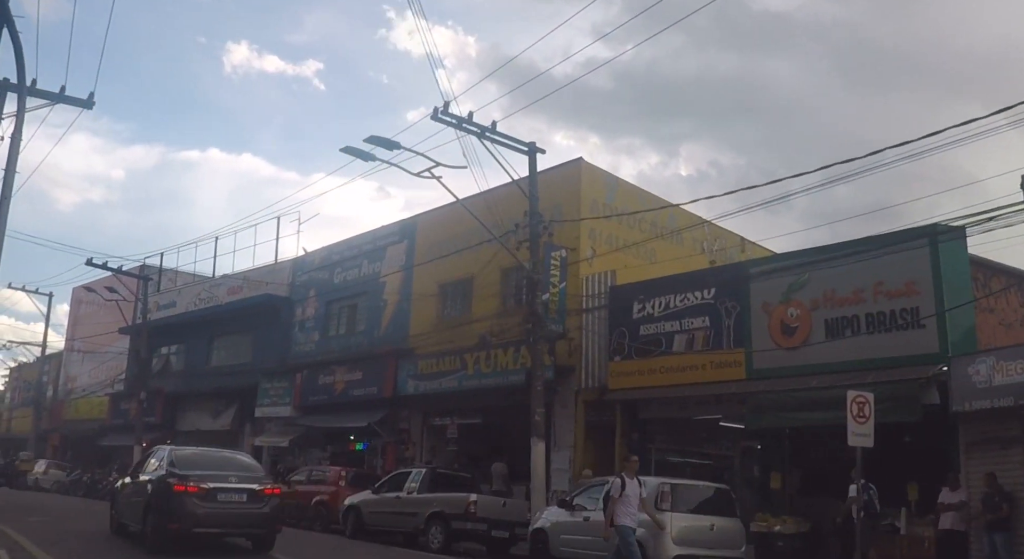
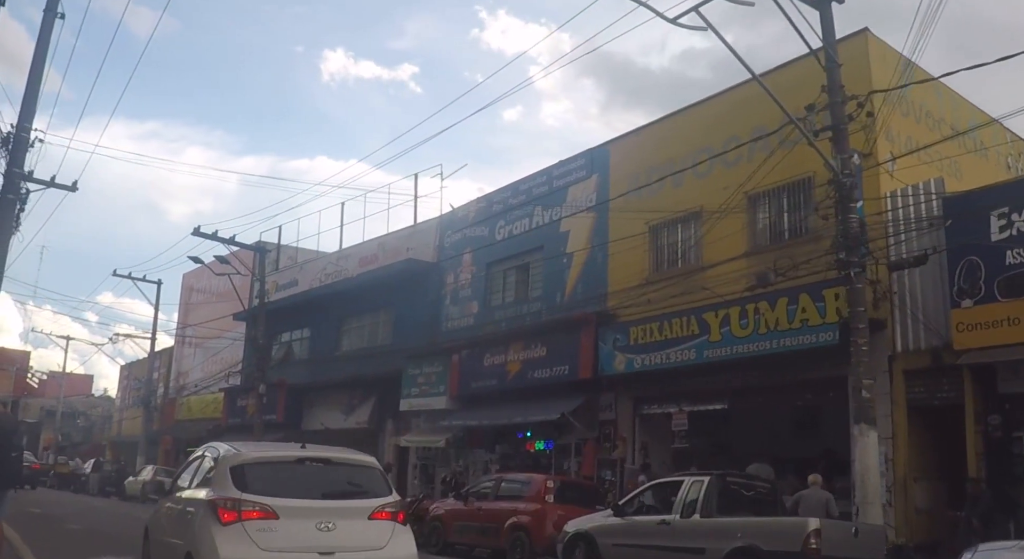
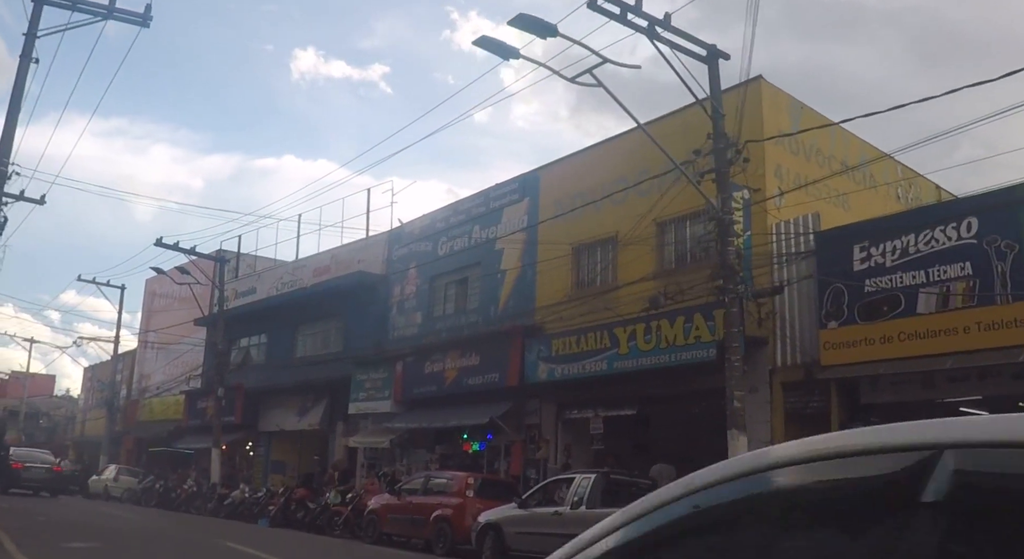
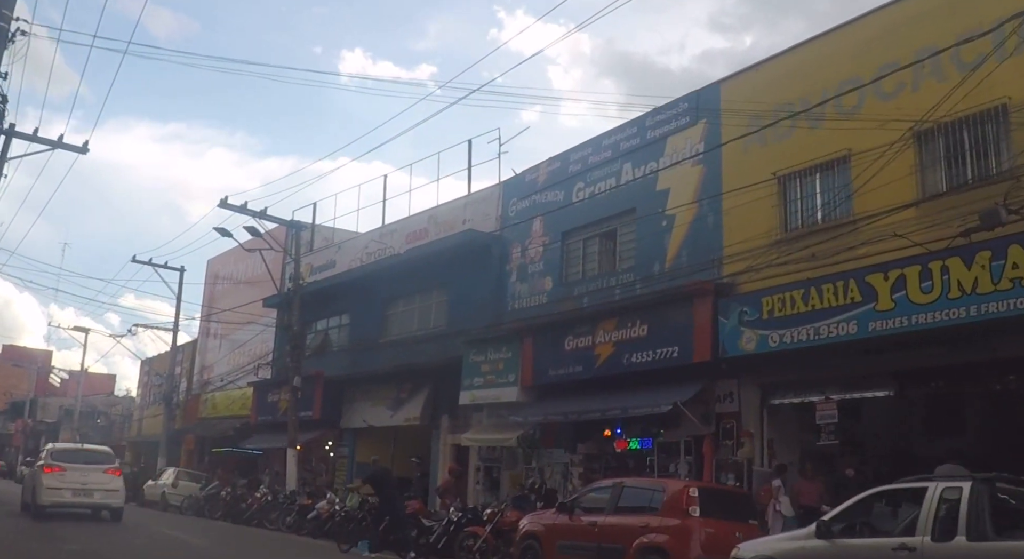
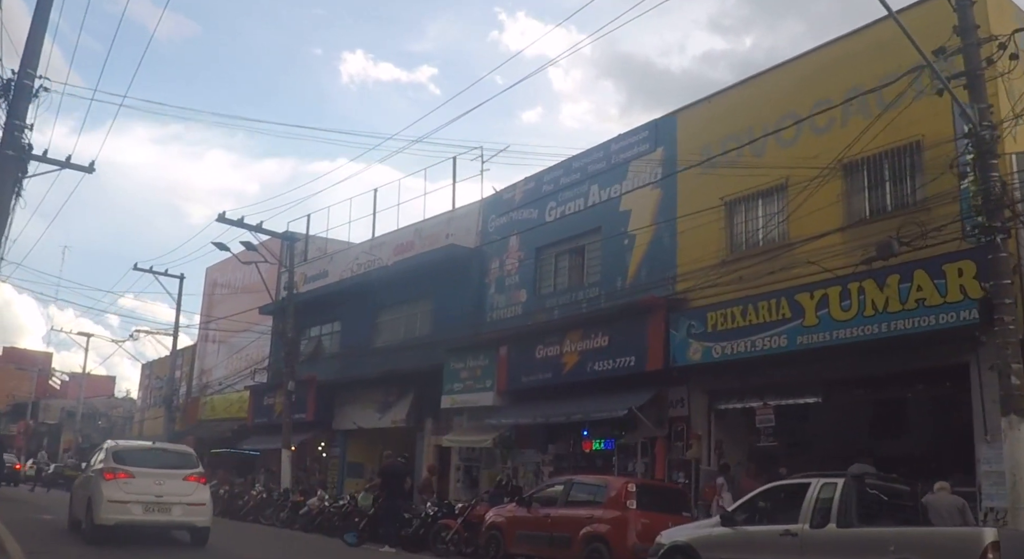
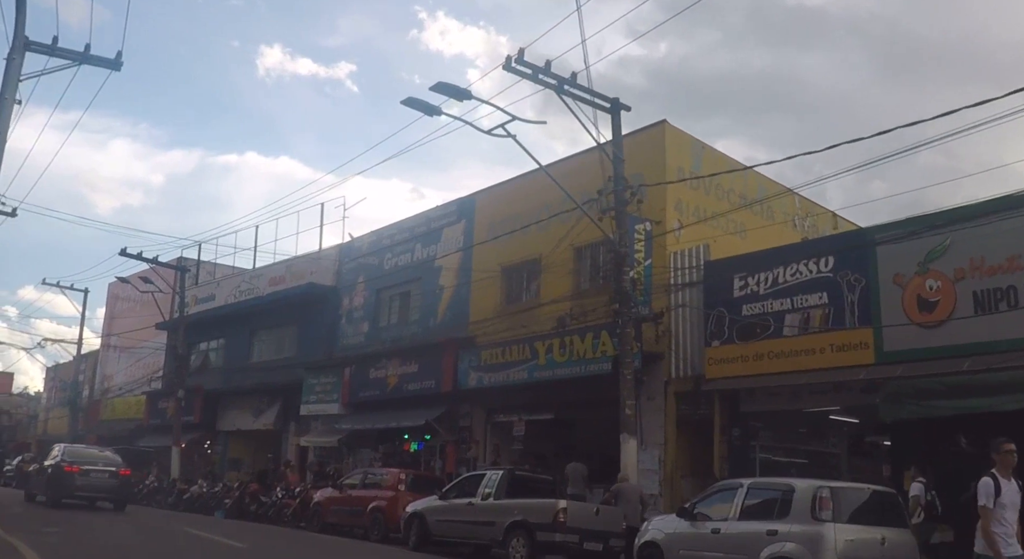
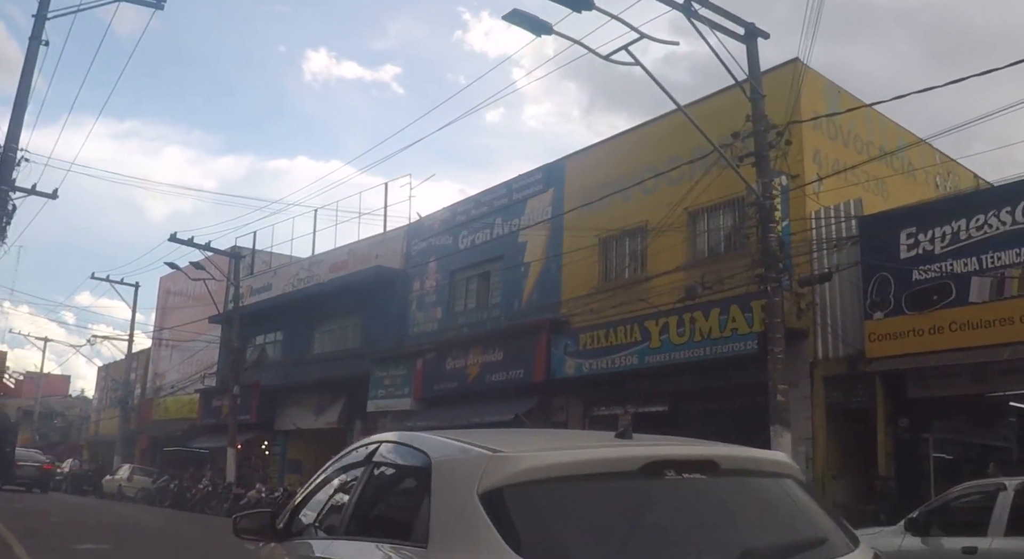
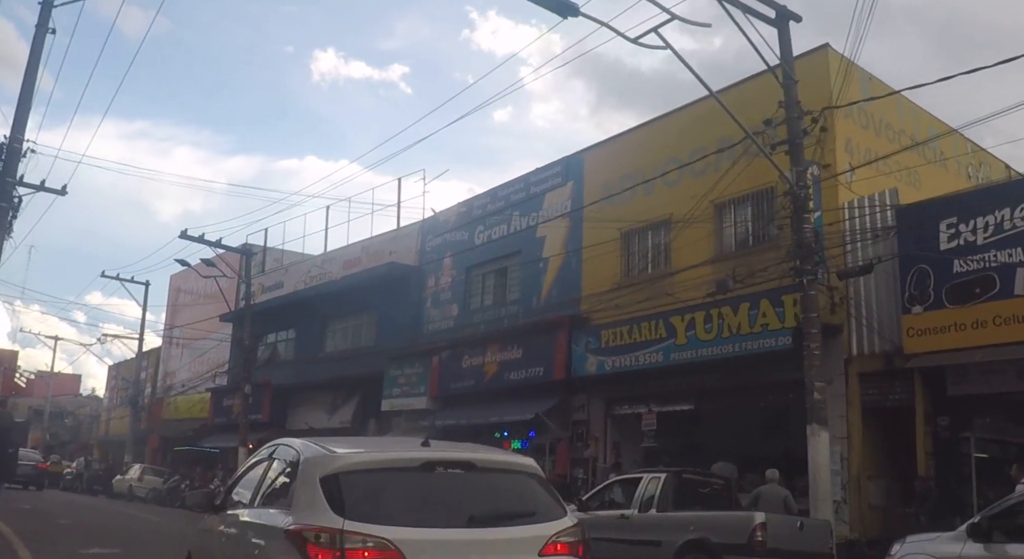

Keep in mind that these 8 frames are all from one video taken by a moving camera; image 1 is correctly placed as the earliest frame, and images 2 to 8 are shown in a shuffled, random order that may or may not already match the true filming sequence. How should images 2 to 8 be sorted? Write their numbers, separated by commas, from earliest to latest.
6, 3, 7, 8, 2, 5, 4
